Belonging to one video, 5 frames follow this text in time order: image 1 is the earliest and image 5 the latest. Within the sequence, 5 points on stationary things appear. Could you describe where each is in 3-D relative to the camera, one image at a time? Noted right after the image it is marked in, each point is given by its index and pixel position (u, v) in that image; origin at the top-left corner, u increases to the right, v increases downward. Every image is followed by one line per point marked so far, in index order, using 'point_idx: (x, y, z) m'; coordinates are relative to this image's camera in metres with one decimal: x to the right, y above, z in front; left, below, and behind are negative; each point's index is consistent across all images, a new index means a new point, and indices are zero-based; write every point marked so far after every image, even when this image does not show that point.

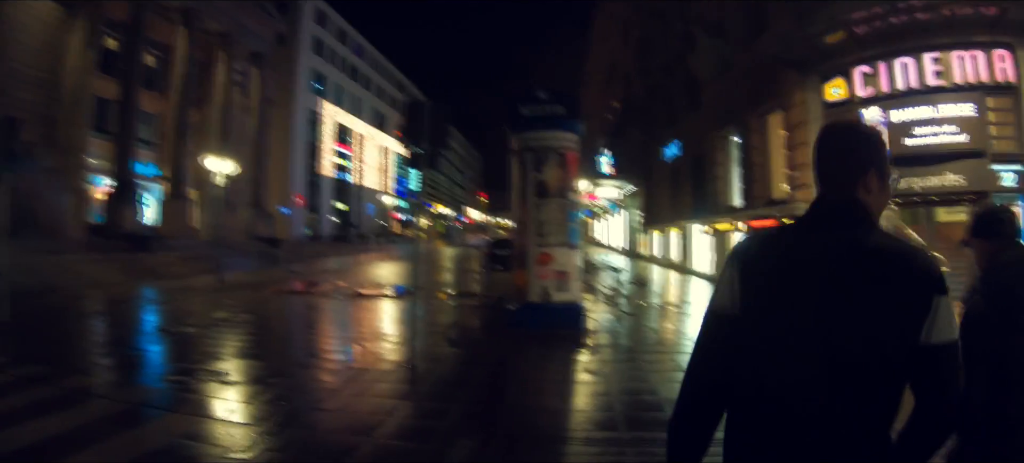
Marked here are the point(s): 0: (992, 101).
0: (+9.3, +2.4, +11.5) m
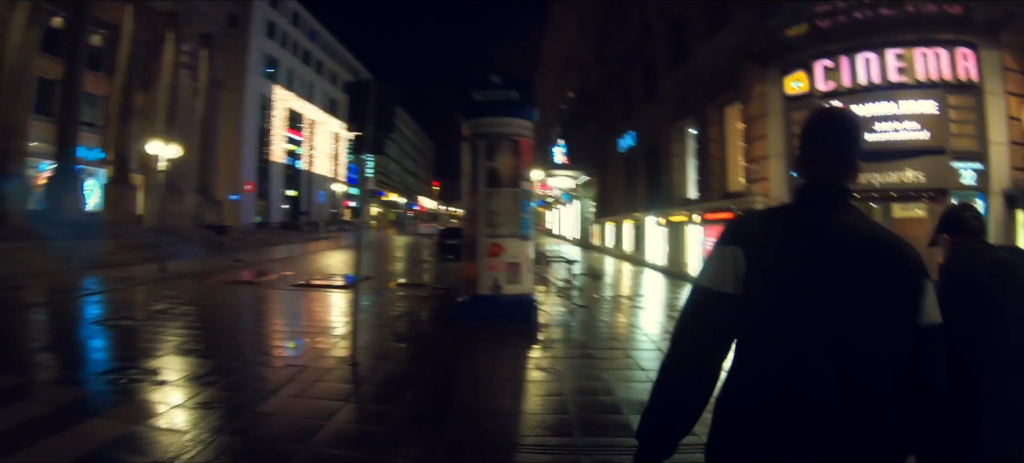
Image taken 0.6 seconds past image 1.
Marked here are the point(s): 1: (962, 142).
0: (+8.4, +2.5, +11.7) m
1: (+8.6, +1.7, +11.7) m
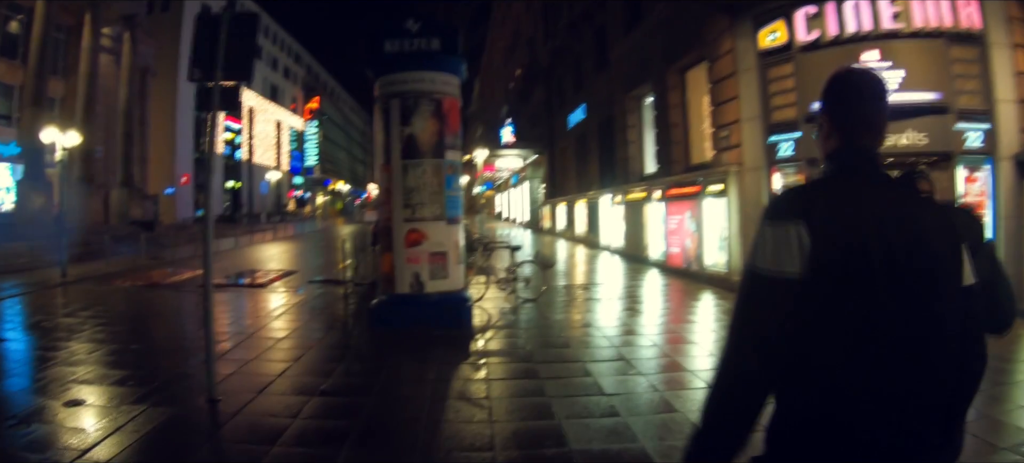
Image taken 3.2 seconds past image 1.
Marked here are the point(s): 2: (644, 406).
0: (+7.3, +3.0, +10.5) m
1: (+7.5, +2.2, +10.6) m
2: (+1.0, -1.3, +4.6) m
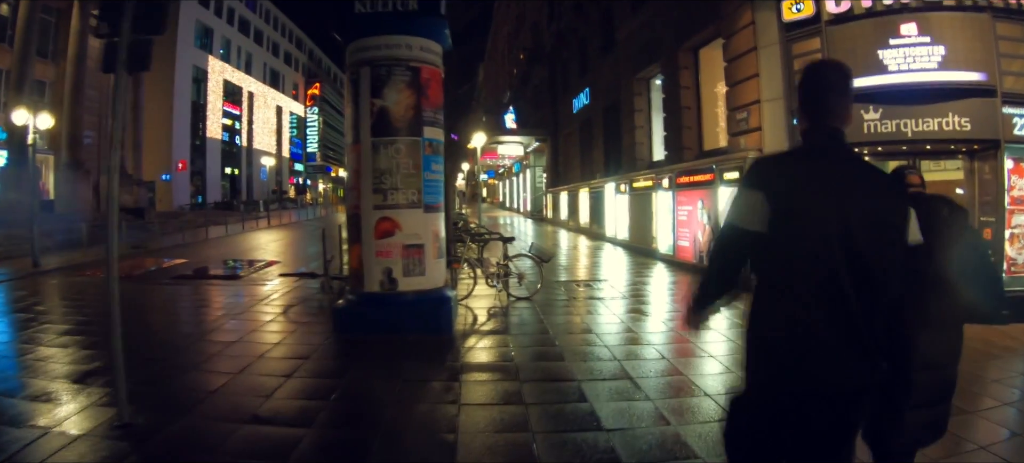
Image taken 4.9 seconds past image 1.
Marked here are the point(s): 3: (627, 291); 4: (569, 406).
0: (+7.3, +3.1, +9.5) m
1: (+7.5, +2.3, +9.6) m
2: (+0.8, -1.3, +3.7) m
3: (+1.8, -0.9, +9.9) m
4: (+0.4, -1.2, +4.5) m
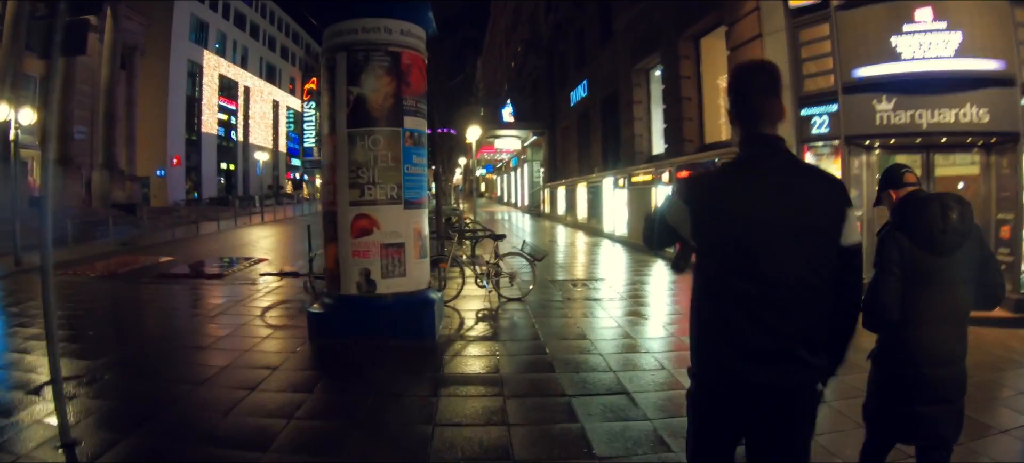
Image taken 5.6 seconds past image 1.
0: (+7.2, +3.1, +9.1) m
1: (+7.4, +2.3, +9.2) m
2: (+0.7, -1.3, +3.3) m
3: (+1.7, -0.9, +9.5) m
4: (+0.3, -1.2, +4.1) m
